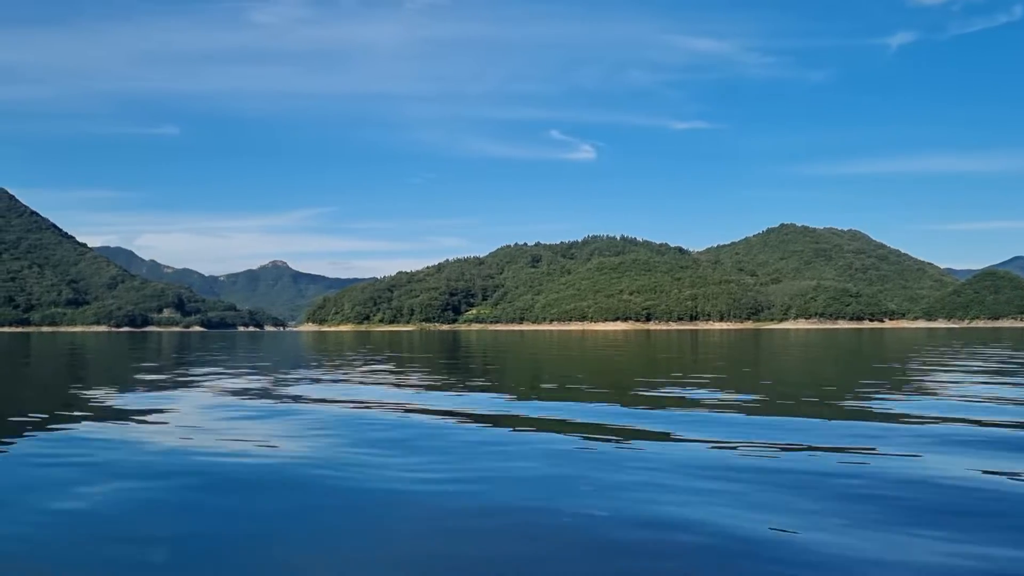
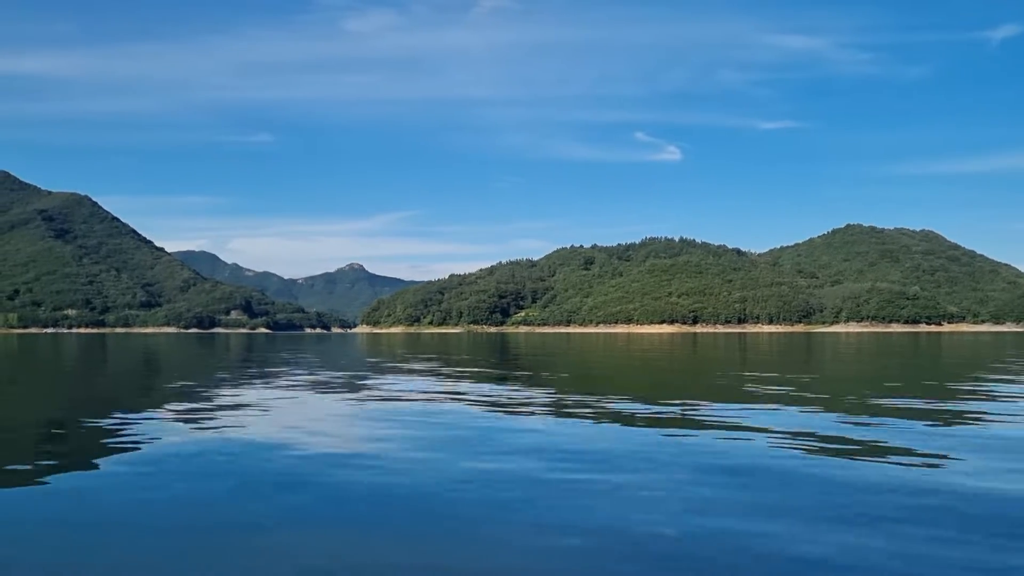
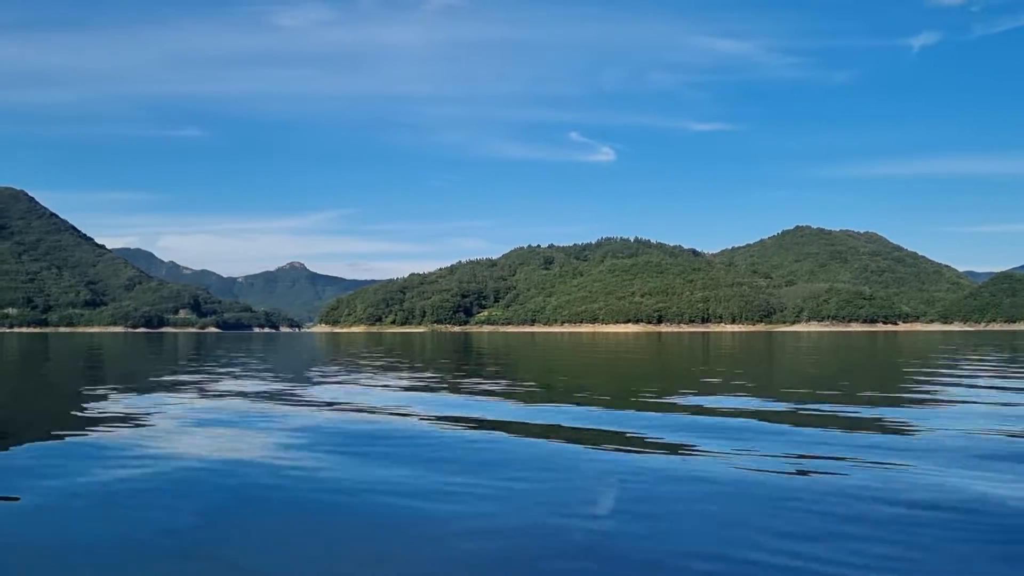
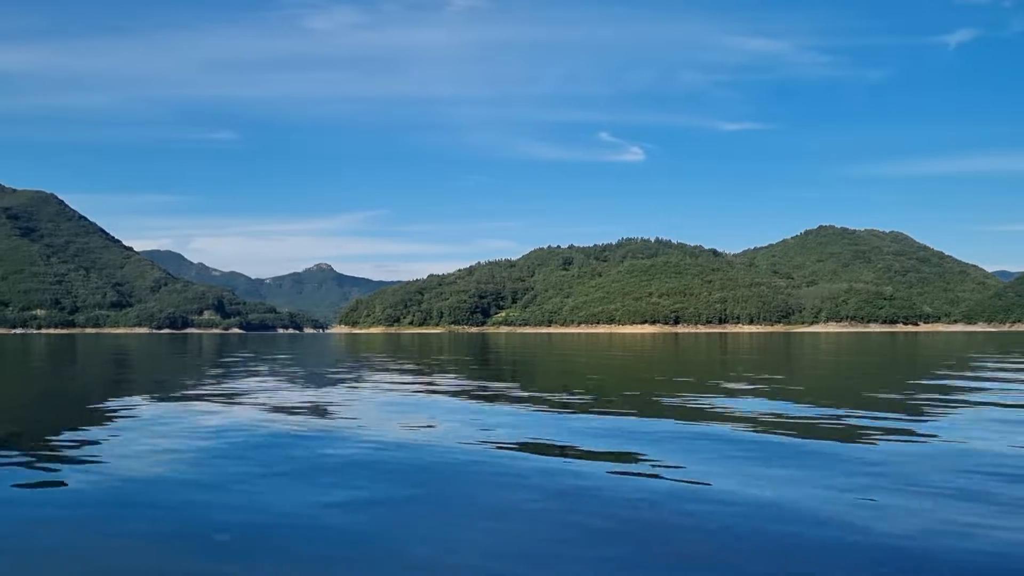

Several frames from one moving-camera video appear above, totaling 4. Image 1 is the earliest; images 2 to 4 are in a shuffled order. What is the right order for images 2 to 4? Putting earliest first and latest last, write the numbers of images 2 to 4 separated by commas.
3, 4, 2
